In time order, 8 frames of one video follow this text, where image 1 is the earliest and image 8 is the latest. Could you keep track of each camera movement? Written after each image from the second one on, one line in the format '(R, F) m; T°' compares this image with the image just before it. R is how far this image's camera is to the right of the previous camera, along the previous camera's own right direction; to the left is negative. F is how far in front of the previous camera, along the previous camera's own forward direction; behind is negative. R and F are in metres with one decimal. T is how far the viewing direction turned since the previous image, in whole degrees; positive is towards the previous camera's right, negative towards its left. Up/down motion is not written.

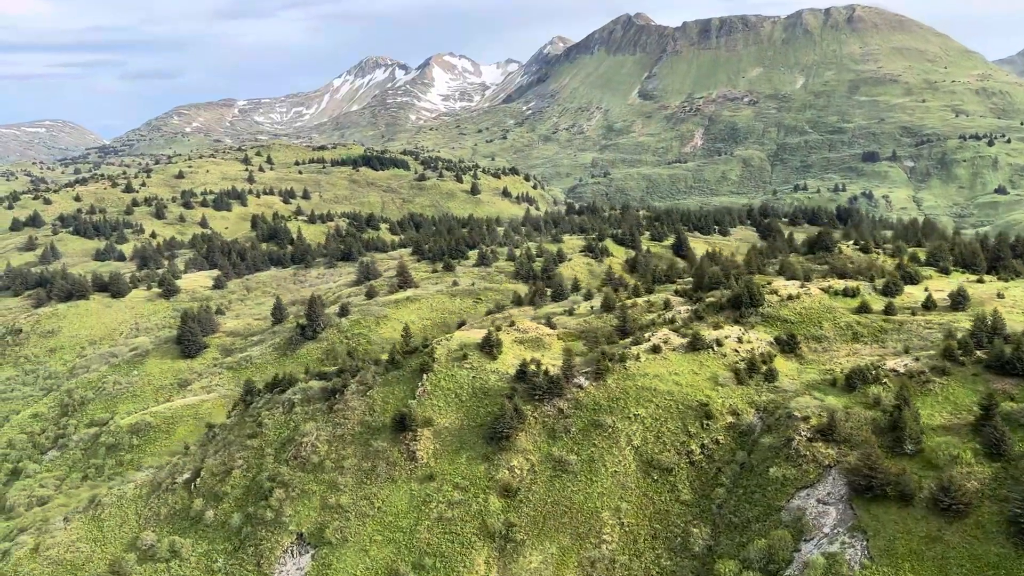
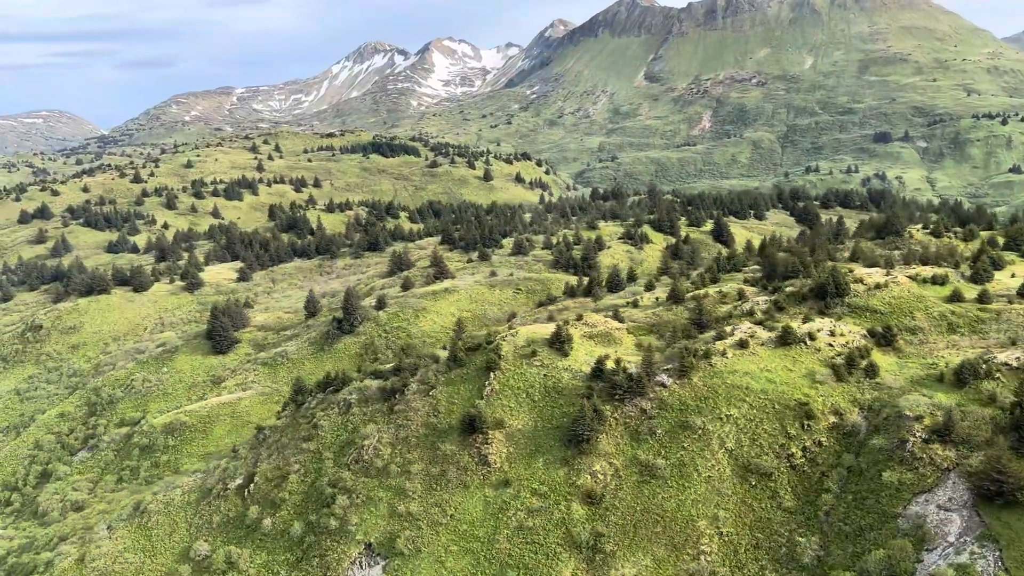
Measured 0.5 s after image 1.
(-3.3, +2.4) m; 0°
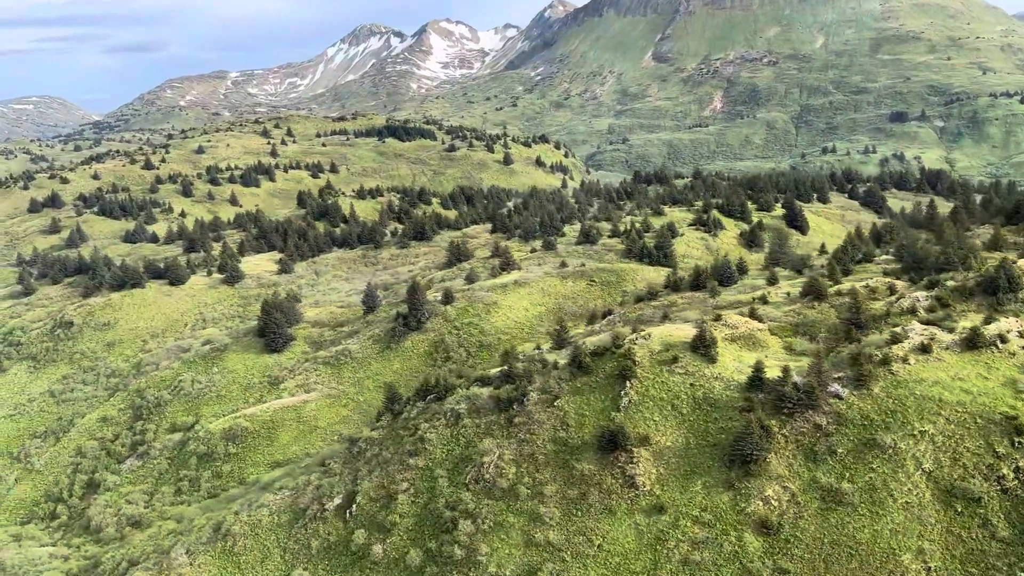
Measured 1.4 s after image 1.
(-5.9, +4.3) m; 0°
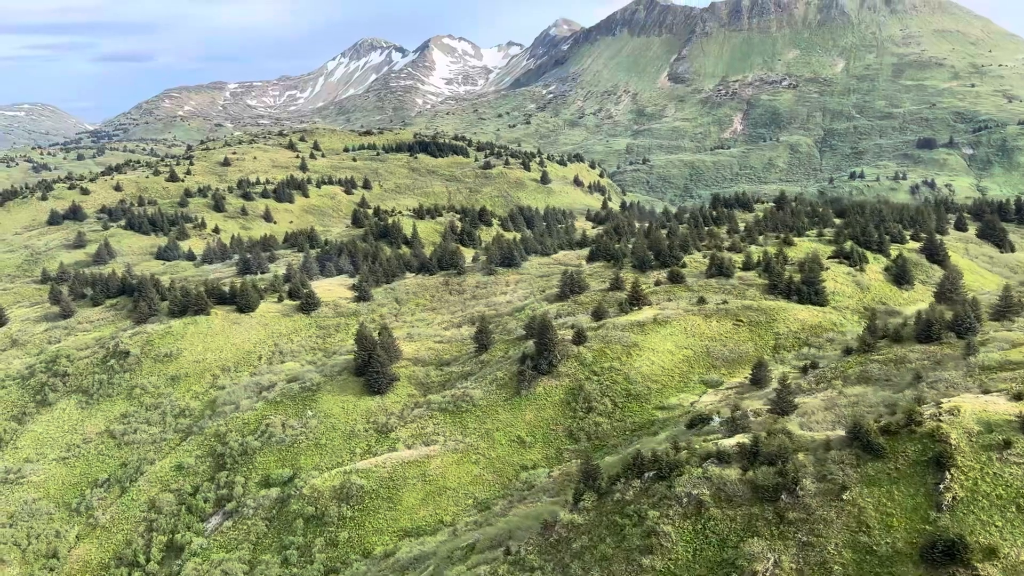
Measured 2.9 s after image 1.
(-9.8, +7.3) m; +1°
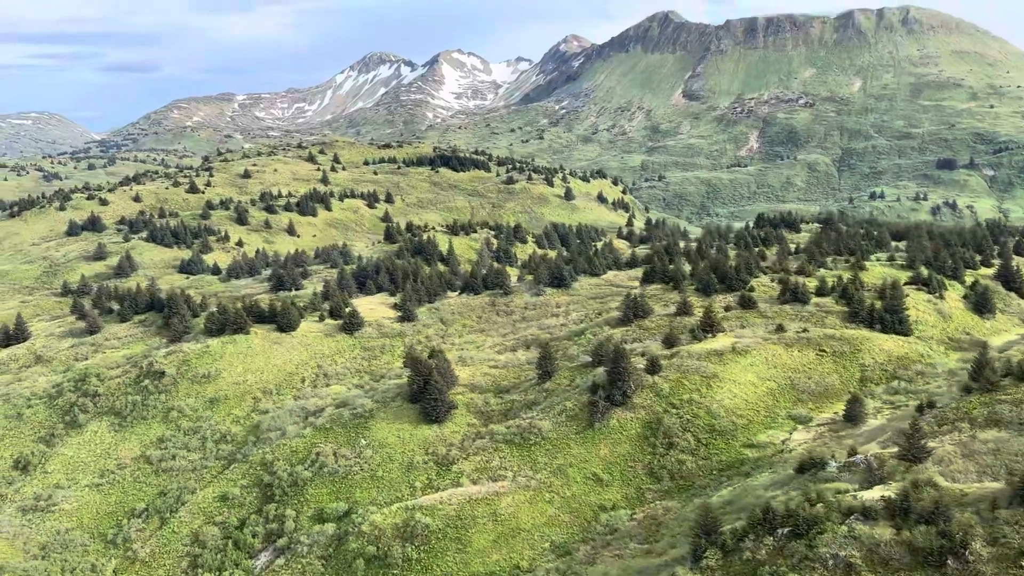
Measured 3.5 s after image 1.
(-4.2, +3.1) m; 0°
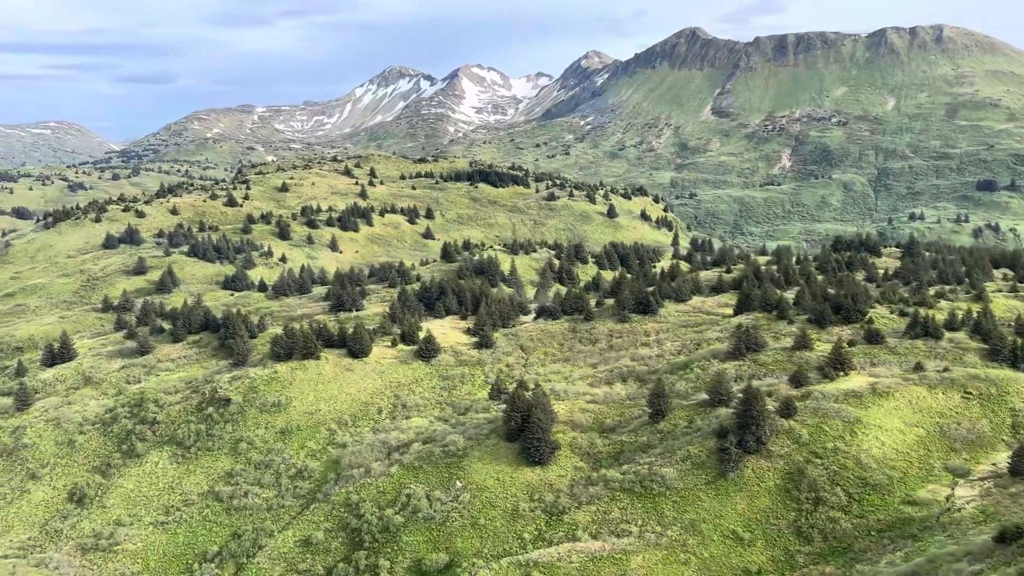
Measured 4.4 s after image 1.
(-5.9, +4.4) m; -1°
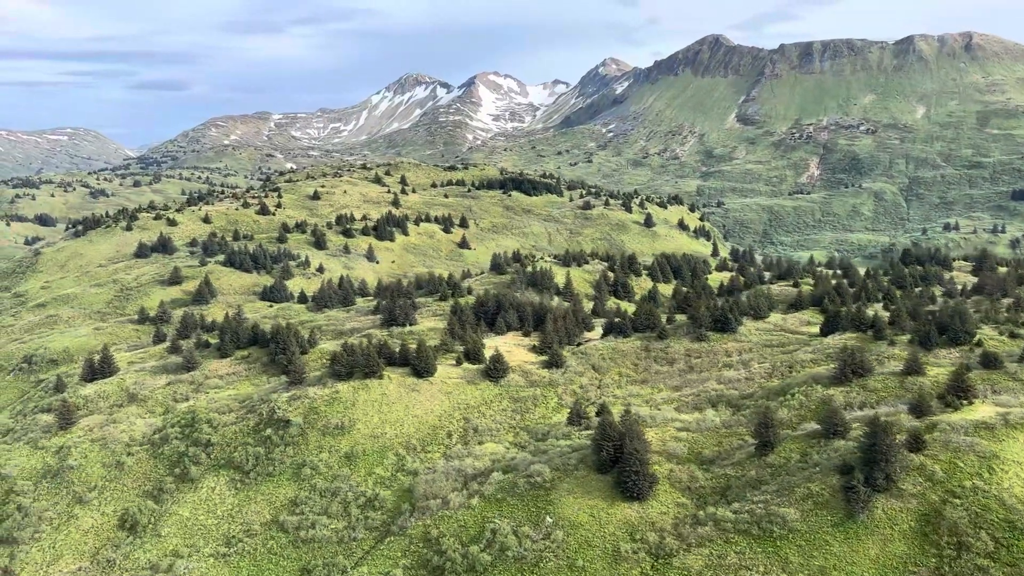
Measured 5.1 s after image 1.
(-4.6, +3.5) m; -1°
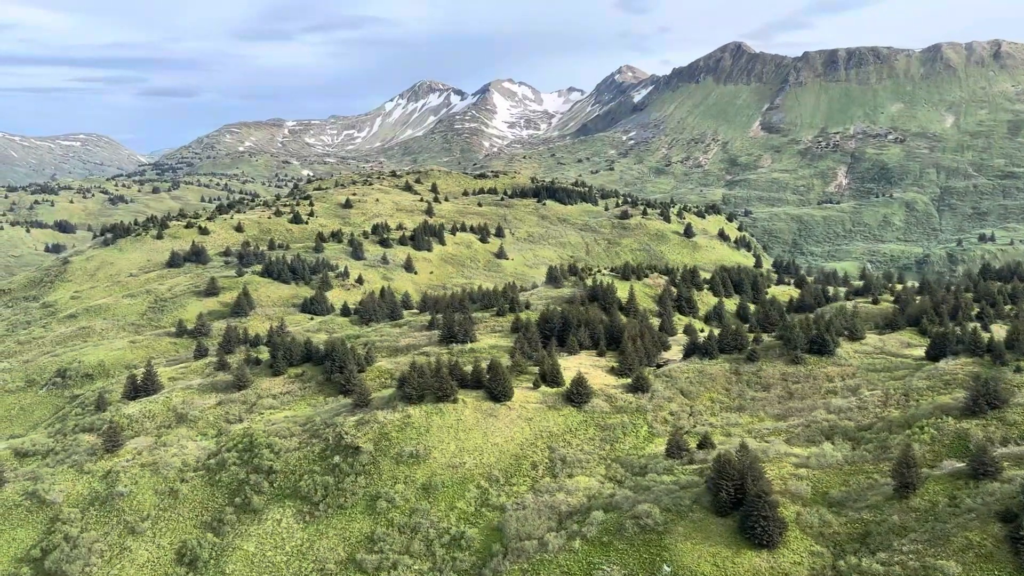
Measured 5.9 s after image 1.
(-5.2, +4.1) m; -1°
